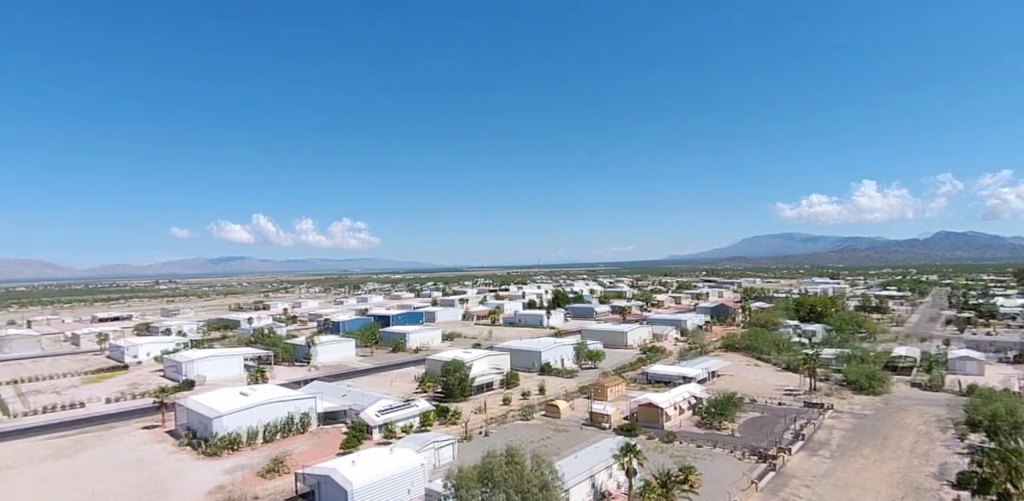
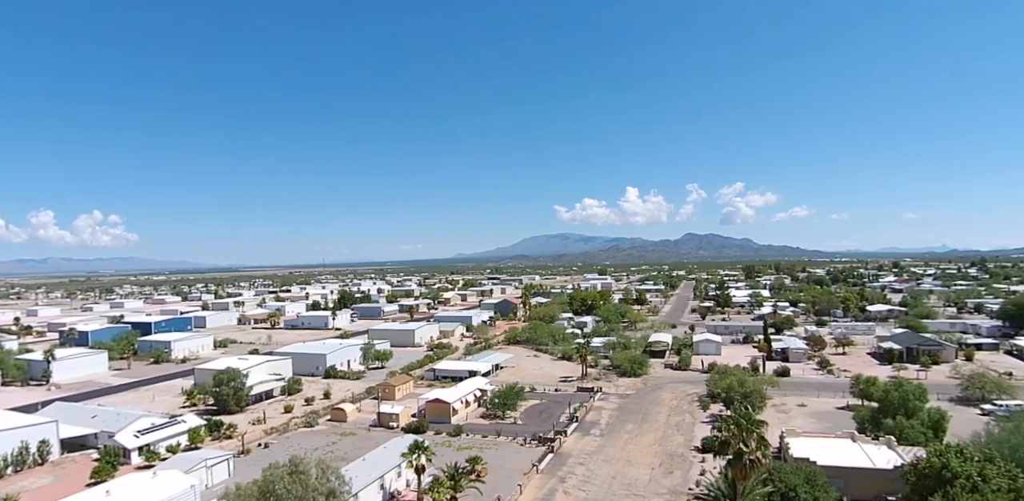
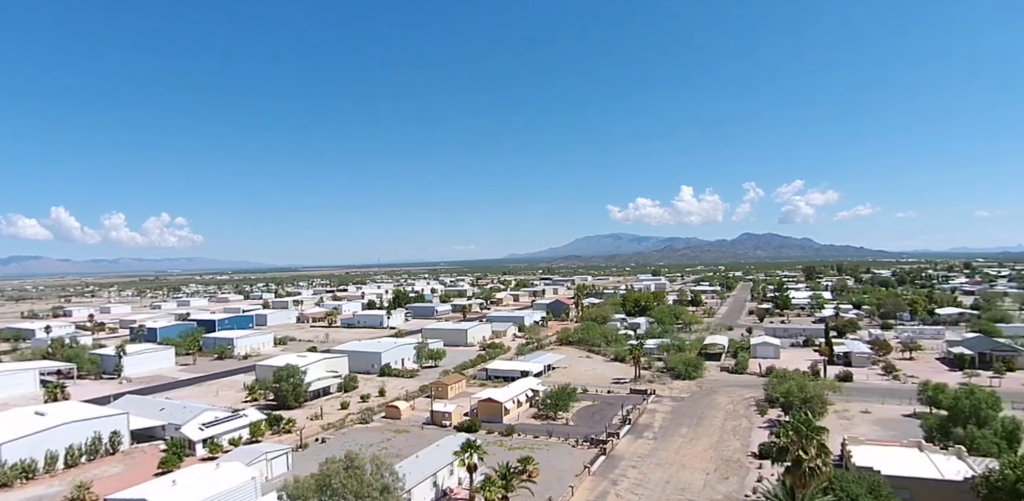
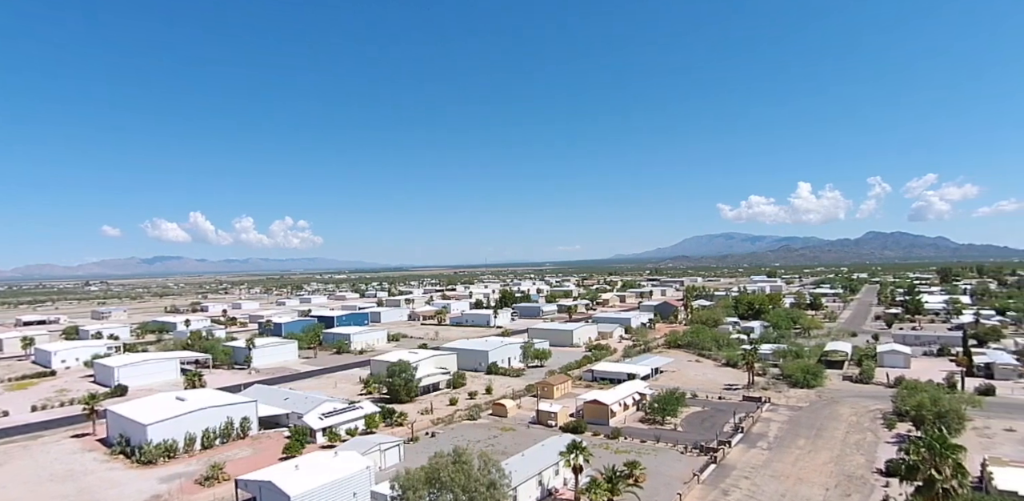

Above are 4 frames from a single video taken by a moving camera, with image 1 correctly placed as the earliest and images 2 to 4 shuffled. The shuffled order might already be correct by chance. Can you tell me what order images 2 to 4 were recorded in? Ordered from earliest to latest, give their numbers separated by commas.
4, 3, 2
